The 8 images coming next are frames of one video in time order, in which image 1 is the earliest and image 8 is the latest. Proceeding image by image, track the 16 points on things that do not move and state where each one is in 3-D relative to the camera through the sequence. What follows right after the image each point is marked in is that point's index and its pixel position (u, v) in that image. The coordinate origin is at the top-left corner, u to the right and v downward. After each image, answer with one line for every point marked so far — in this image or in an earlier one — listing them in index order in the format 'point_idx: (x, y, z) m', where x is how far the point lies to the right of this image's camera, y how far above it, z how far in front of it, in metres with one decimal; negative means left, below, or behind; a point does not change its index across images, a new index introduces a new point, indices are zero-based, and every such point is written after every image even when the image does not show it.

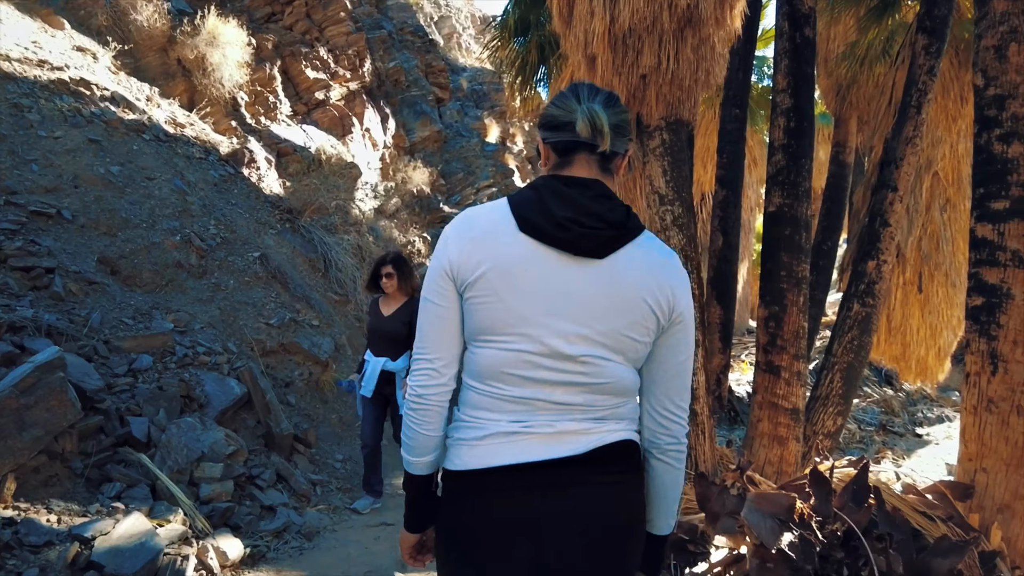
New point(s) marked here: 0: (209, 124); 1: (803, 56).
0: (-4.5, +2.4, +9.5) m
1: (+3.4, +2.7, +7.6) m
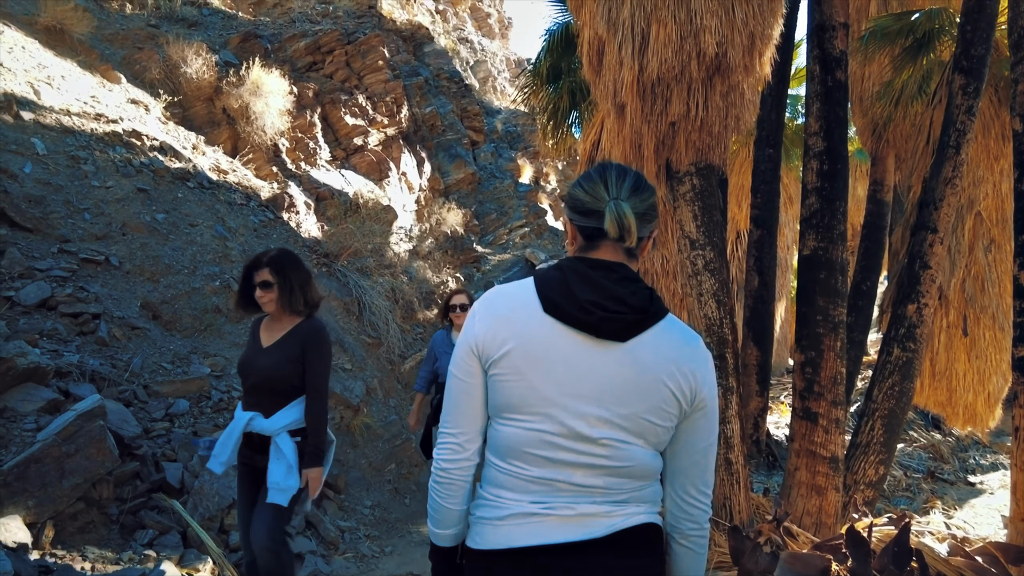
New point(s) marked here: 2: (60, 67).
0: (-4.0, +1.8, +9.9) m
1: (+3.8, +2.2, +7.6) m
2: (-5.8, +2.8, +8.3) m
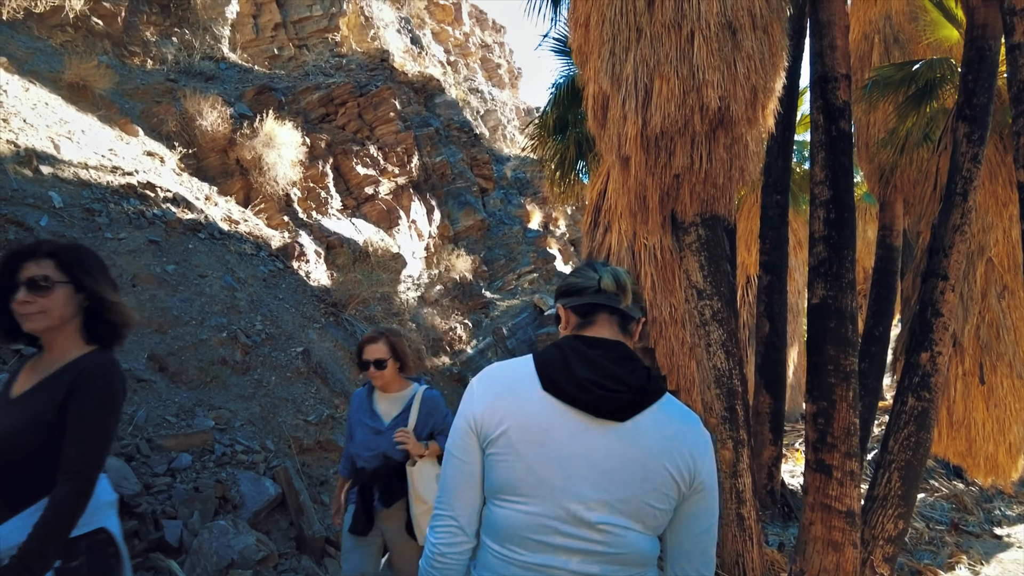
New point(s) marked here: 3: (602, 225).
0: (-3.9, +1.1, +10.0) m
1: (+3.8, +1.6, +7.6) m
2: (-5.7, +2.2, +8.6) m
3: (+1.2, +0.8, +8.7) m
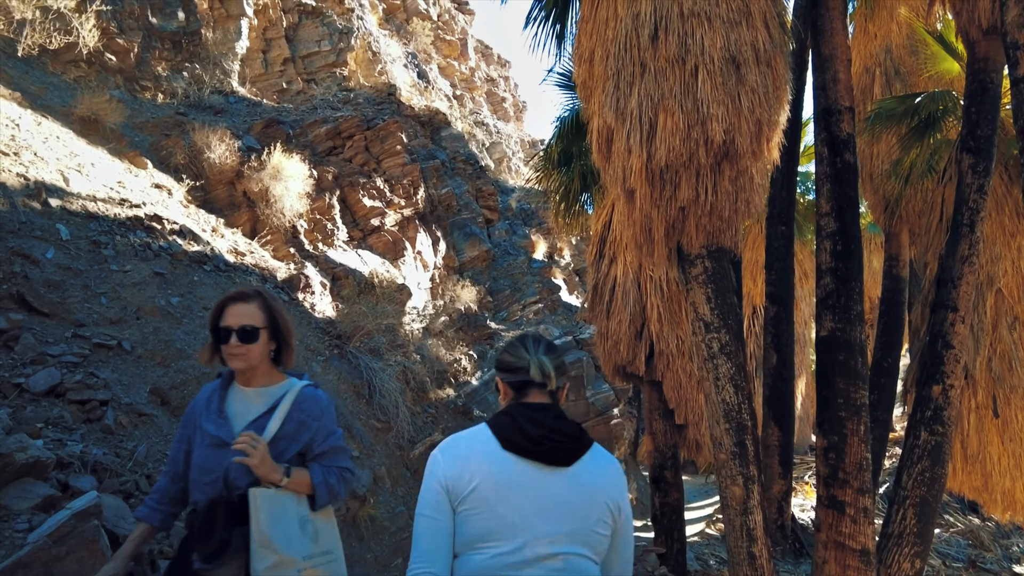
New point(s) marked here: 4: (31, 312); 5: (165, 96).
0: (-3.8, +0.6, +10.1) m
1: (+3.9, +1.3, +7.6) m
2: (-5.6, +1.8, +8.7) m
3: (+1.3, +0.4, +8.6) m
4: (-4.7, -0.2, +6.3) m
5: (-6.4, +3.6, +12.0) m
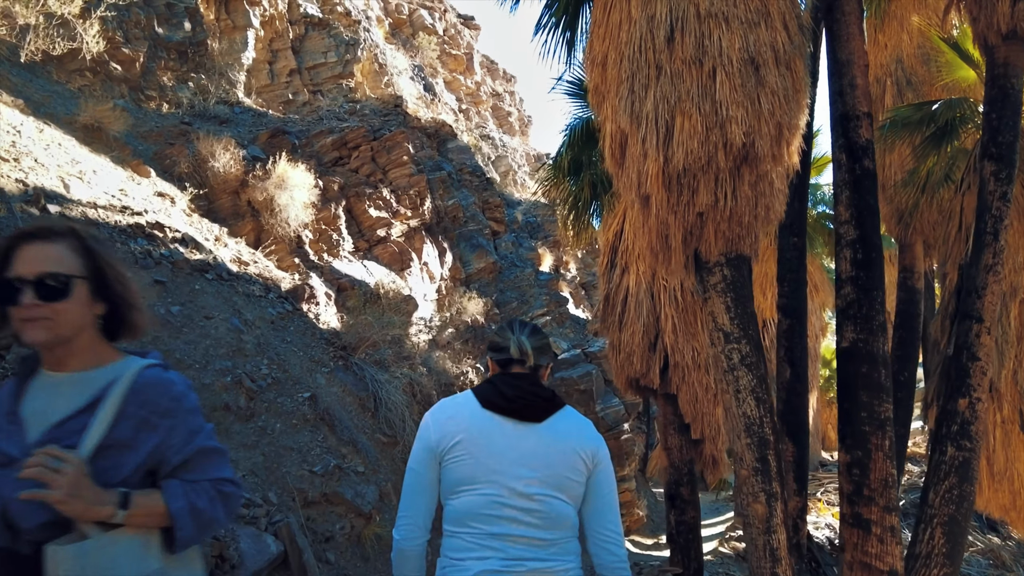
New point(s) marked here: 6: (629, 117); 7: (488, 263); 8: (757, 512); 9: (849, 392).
0: (-3.7, +0.4, +9.9) m
1: (+4.0, +1.1, +7.4) m
2: (-5.5, +1.6, +8.5) m
3: (+1.4, +0.3, +8.4) m
4: (-4.6, -0.3, +6.1) m
5: (-6.3, +3.3, +11.9) m
6: (+1.1, +1.6, +6.2) m
7: (-0.6, +0.6, +15.2) m
8: (+2.3, -2.1, +6.1) m
9: (+3.7, -1.1, +7.2) m
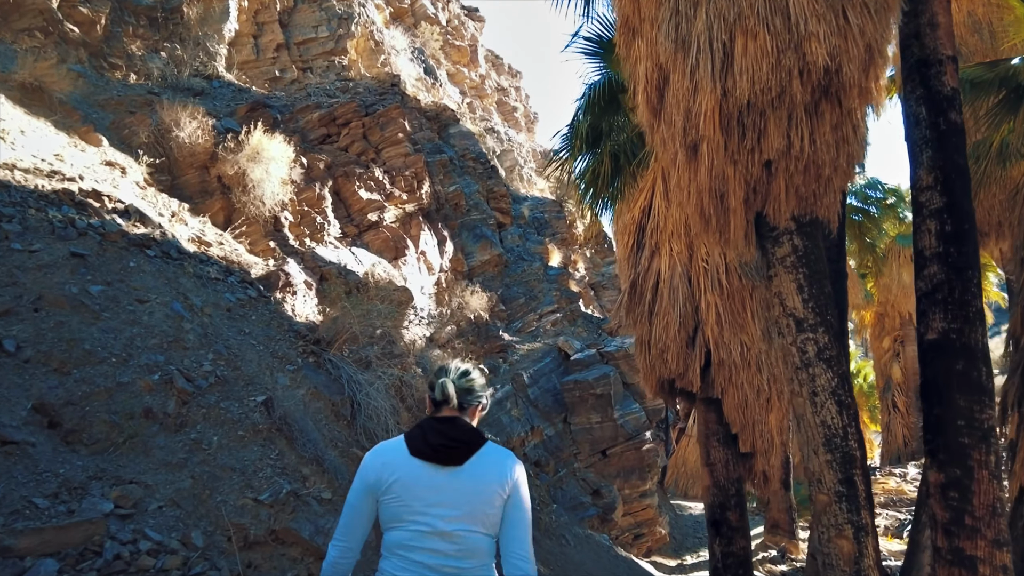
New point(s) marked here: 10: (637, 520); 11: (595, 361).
0: (-3.5, +0.6, +8.6) m
1: (+4.1, +1.3, +6.0) m
2: (-5.4, +1.8, +7.2) m
3: (+1.5, +0.5, +7.1) m
4: (-4.5, -0.1, +4.8) m
5: (-6.2, +3.5, +10.7) m
6: (+1.2, +1.8, +4.8) m
7: (-0.4, +0.7, +13.9) m
8: (+2.4, -1.9, +4.7) m
9: (+3.8, -1.0, +5.8) m
10: (+2.2, -4.0, +11.3) m
11: (+1.5, -1.3, +11.9) m
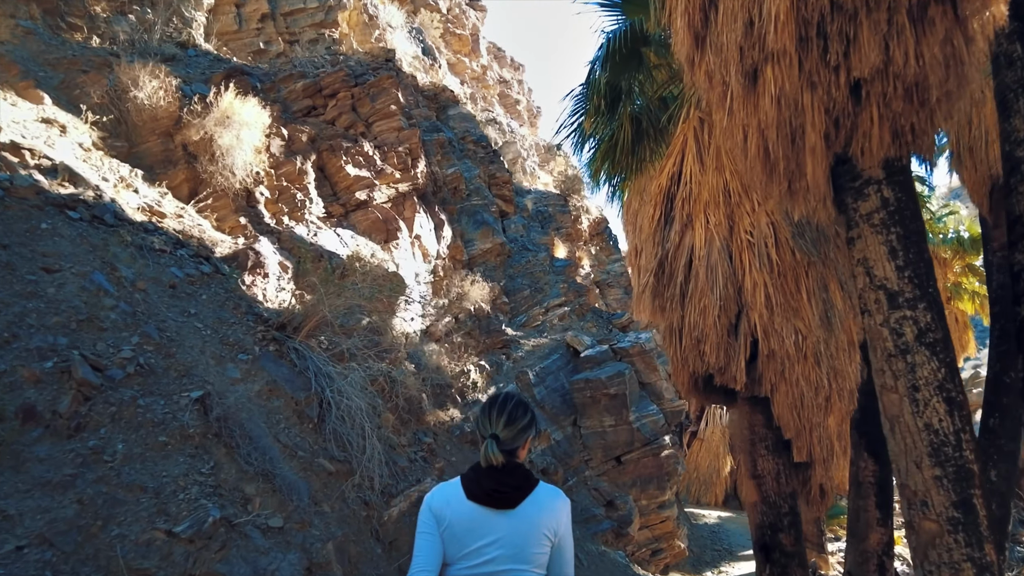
0: (-3.5, +0.8, +7.5) m
1: (+4.2, +1.5, +4.9) m
2: (-5.3, +2.0, +6.1) m
3: (+1.6, +0.7, +5.9) m
4: (-4.4, +0.1, +3.7) m
5: (-6.1, +3.7, +9.6) m
6: (+1.3, +2.0, +3.7) m
7: (-0.3, +0.9, +12.8) m
8: (+2.4, -1.7, +3.6) m
9: (+3.9, -0.8, +4.6) m
10: (+2.2, -3.8, +10.1) m
11: (+1.6, -1.2, +10.8) m
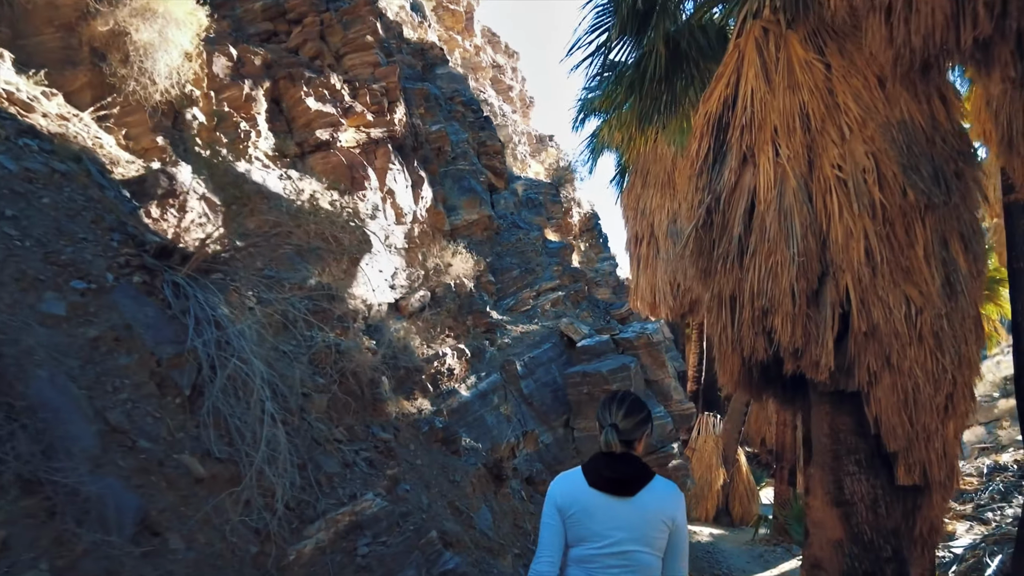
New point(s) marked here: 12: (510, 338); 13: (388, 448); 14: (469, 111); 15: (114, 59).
0: (-3.5, +1.3, +5.7) m
1: (+4.2, +1.7, +3.4) m
2: (-5.3, +2.7, +4.3) m
3: (+1.6, +1.0, +4.3) m
4: (-4.4, +0.7, +1.9) m
5: (-6.0, +4.4, +7.8) m
6: (+1.4, +2.4, +2.1) m
7: (-0.5, +1.3, +11.1) m
8: (+2.4, -1.4, +2.0) m
9: (+3.8, -0.5, +3.1) m
10: (+1.9, -3.6, +8.5) m
11: (+1.4, -0.9, +9.2) m
12: (0.0, -0.6, +8.6) m
13: (-0.9, -1.2, +4.7) m
14: (-0.8, +3.6, +13.0) m
15: (-3.7, +2.1, +6.0) m
